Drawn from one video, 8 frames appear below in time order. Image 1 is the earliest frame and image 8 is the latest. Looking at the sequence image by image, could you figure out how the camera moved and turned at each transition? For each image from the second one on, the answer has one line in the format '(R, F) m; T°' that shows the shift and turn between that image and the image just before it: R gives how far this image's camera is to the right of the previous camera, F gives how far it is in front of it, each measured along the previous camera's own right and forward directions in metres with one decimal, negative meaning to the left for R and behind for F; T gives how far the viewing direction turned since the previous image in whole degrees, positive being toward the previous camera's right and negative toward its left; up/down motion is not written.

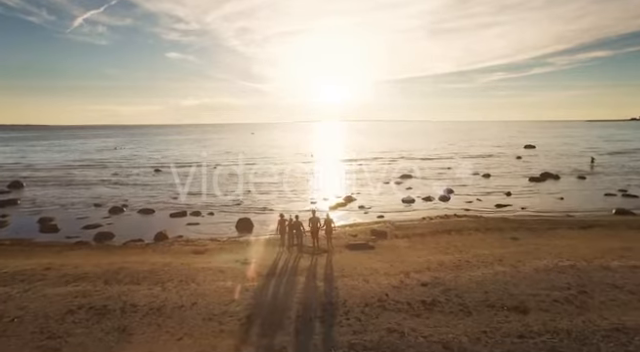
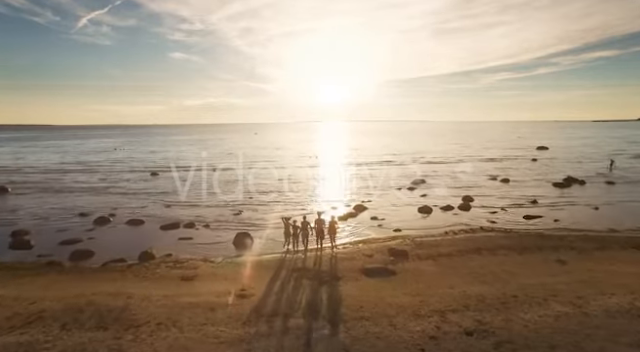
(-0.4, +3.7) m; 0°
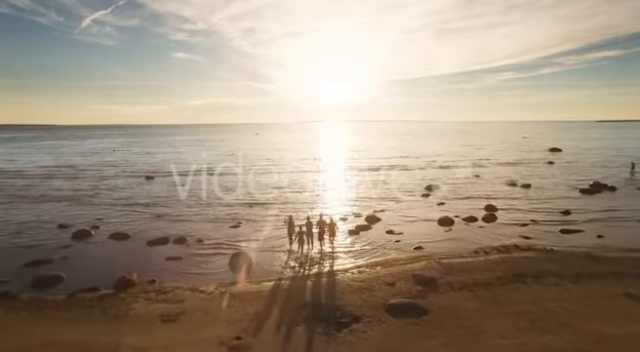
(-0.5, +3.9) m; 0°
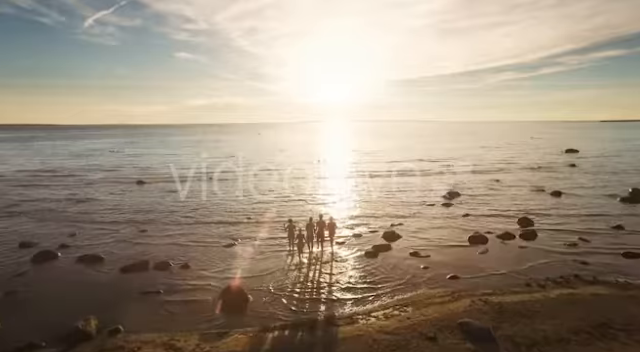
(-0.6, +4.9) m; 0°
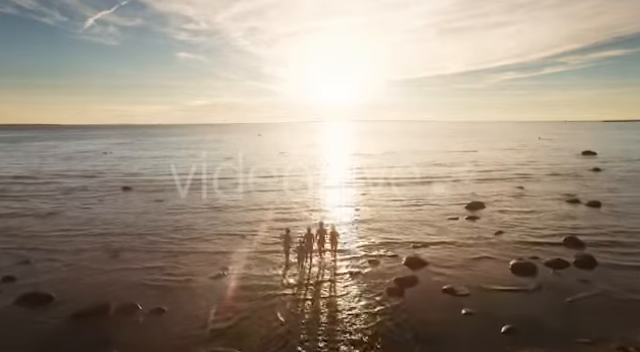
(-0.5, +5.2) m; 0°
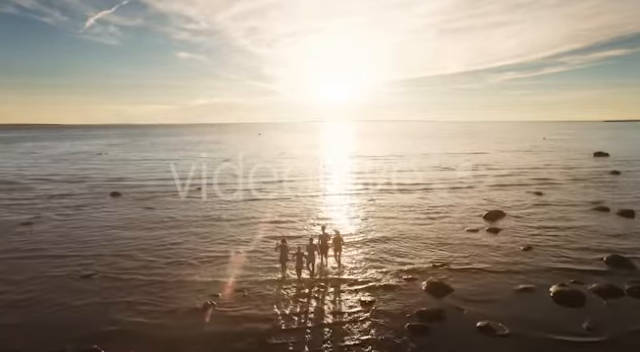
(-0.3, +3.5) m; 0°
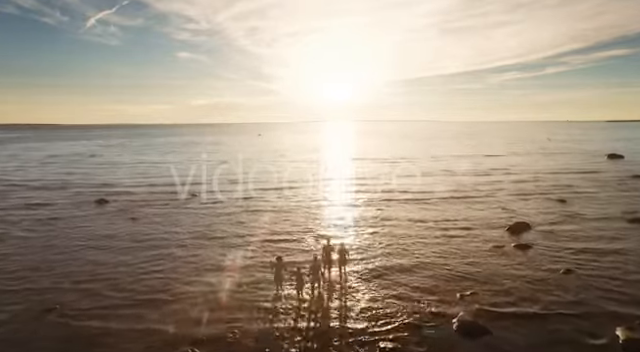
(-0.3, +3.7) m; 0°
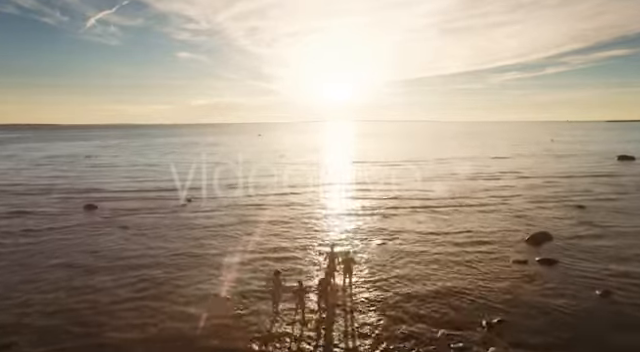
(-0.3, +2.5) m; 0°
